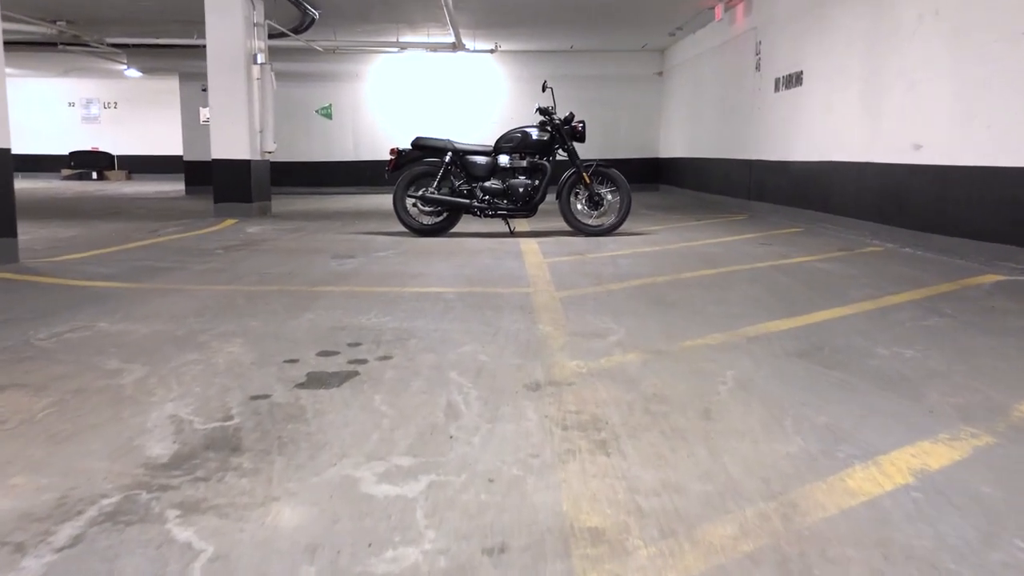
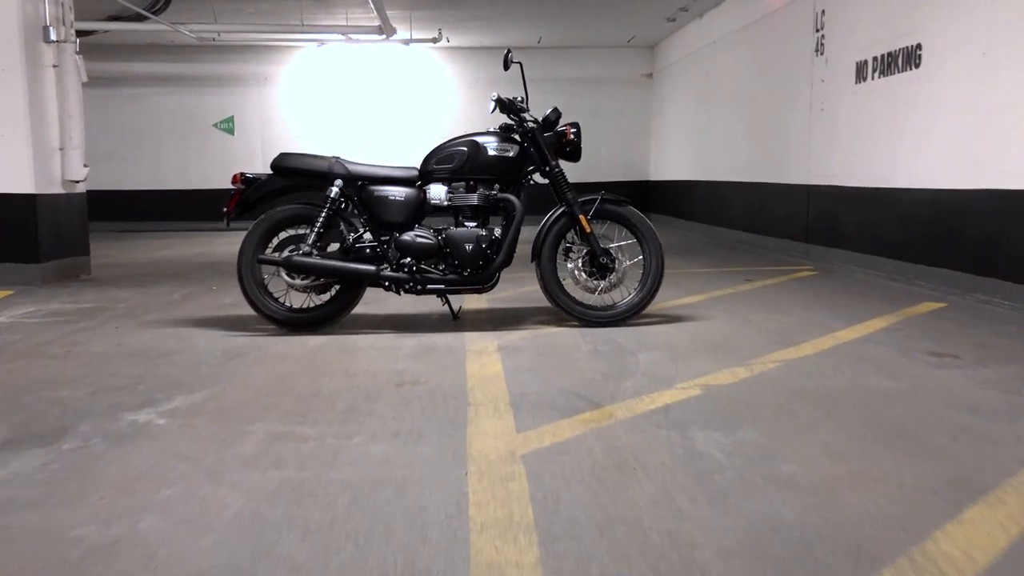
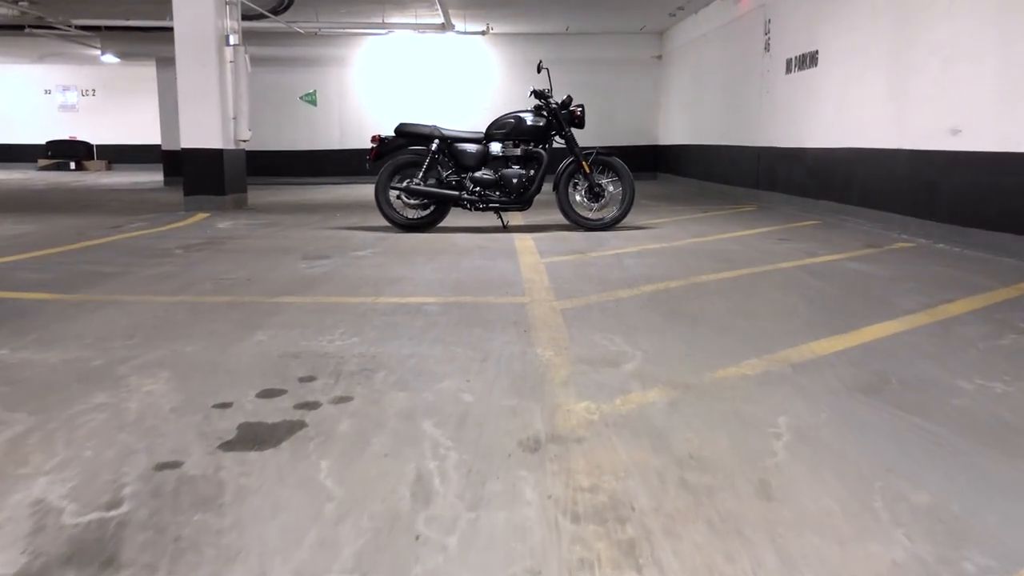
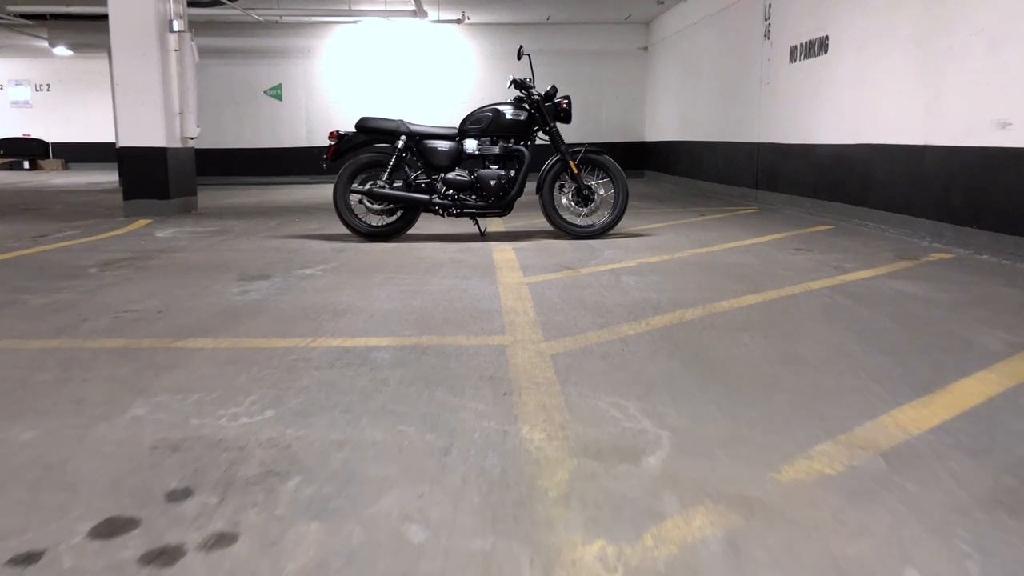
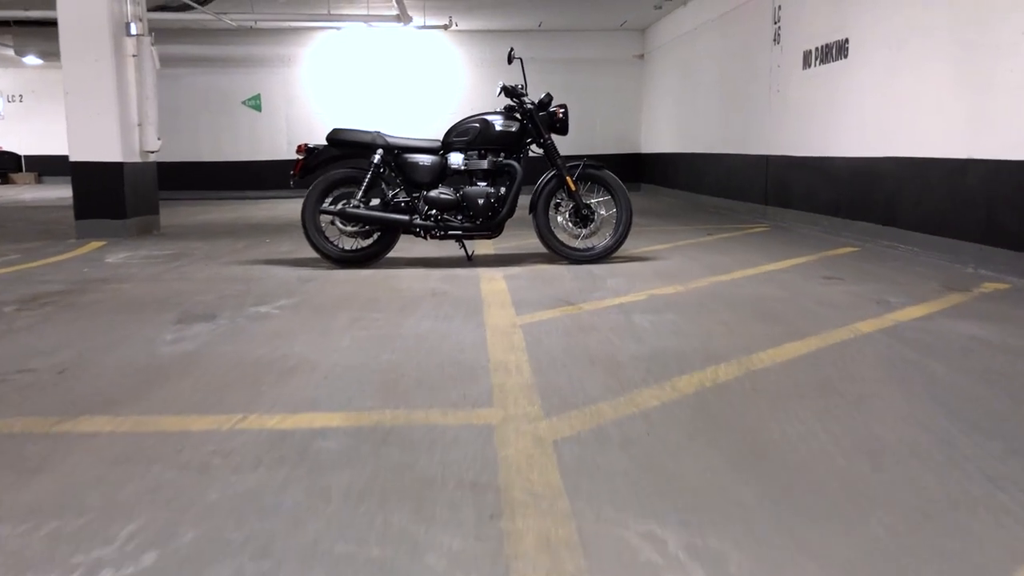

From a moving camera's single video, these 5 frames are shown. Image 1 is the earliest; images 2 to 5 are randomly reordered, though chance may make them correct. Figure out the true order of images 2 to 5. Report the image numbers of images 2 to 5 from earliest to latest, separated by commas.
3, 4, 5, 2
